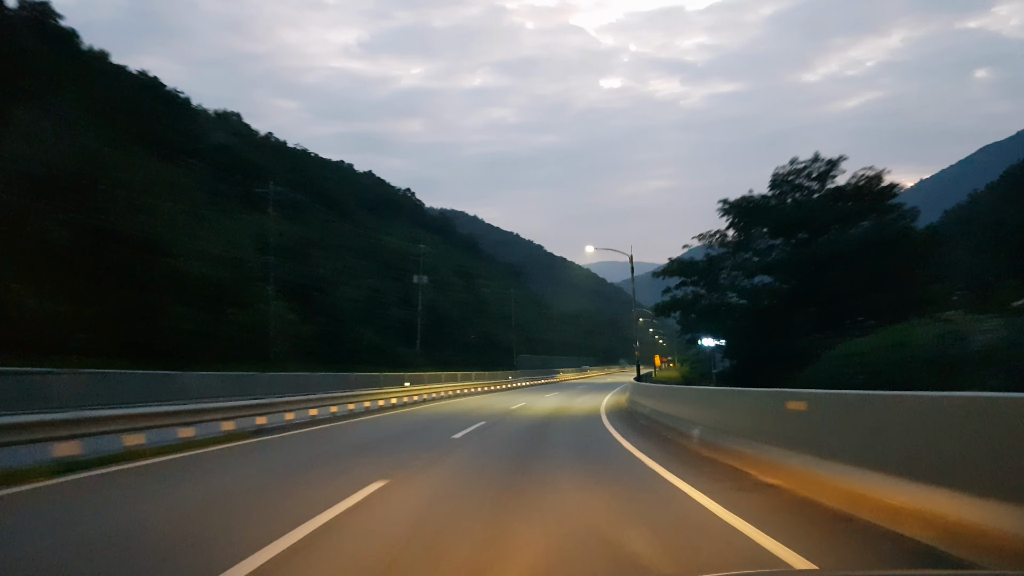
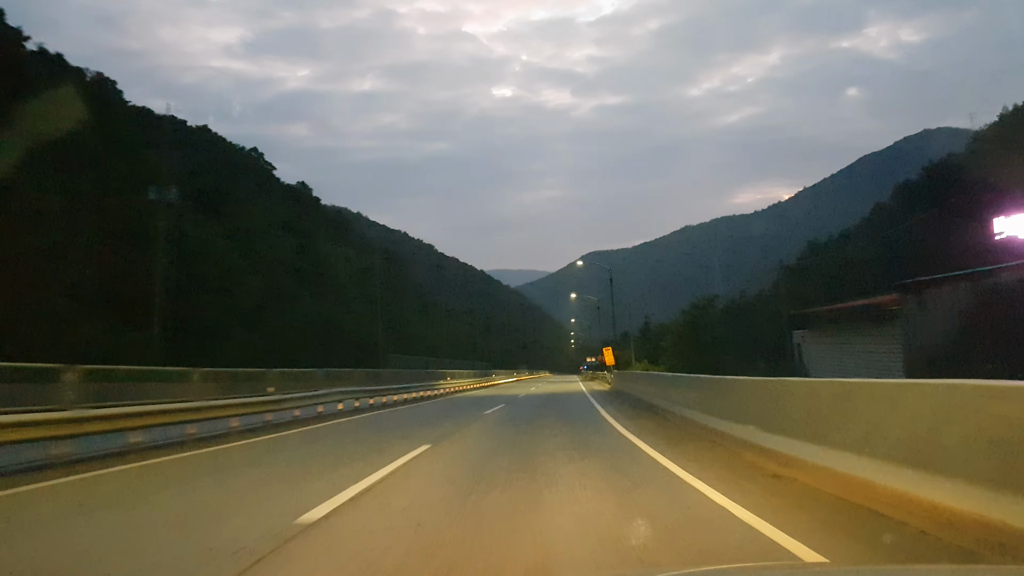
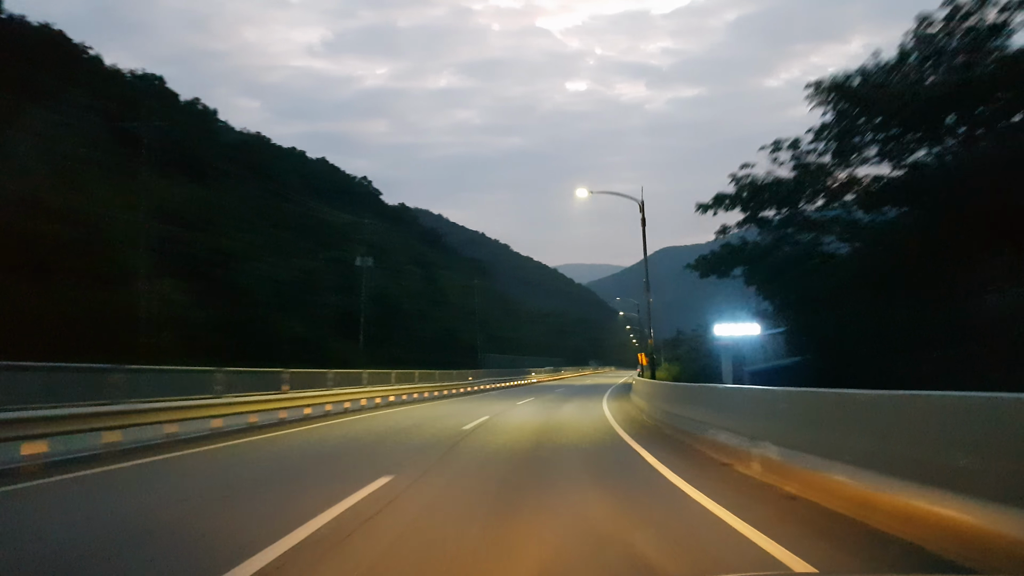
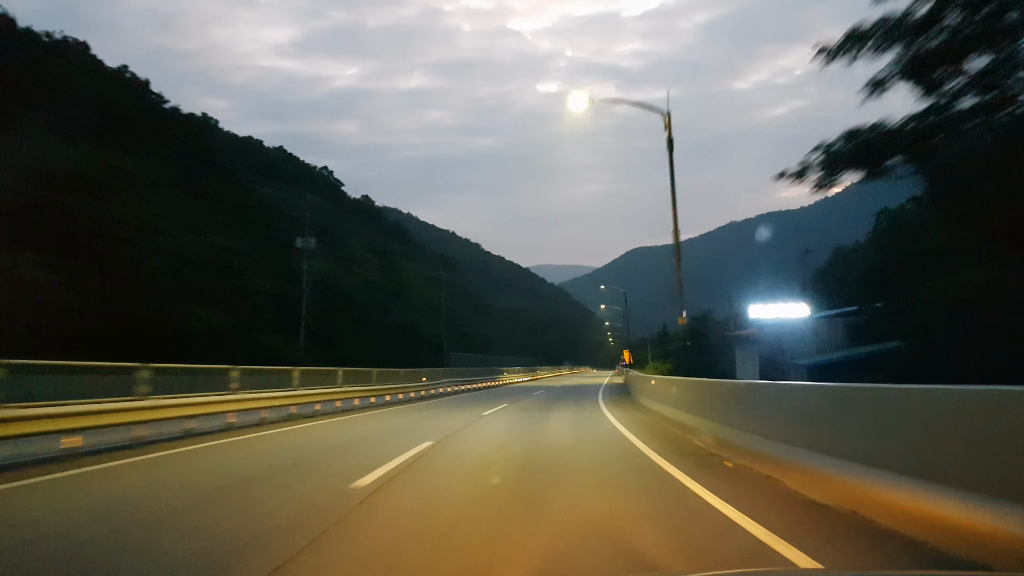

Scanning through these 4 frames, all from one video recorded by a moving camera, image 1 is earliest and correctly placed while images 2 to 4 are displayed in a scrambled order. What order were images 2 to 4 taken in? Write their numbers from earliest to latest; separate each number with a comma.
3, 4, 2
